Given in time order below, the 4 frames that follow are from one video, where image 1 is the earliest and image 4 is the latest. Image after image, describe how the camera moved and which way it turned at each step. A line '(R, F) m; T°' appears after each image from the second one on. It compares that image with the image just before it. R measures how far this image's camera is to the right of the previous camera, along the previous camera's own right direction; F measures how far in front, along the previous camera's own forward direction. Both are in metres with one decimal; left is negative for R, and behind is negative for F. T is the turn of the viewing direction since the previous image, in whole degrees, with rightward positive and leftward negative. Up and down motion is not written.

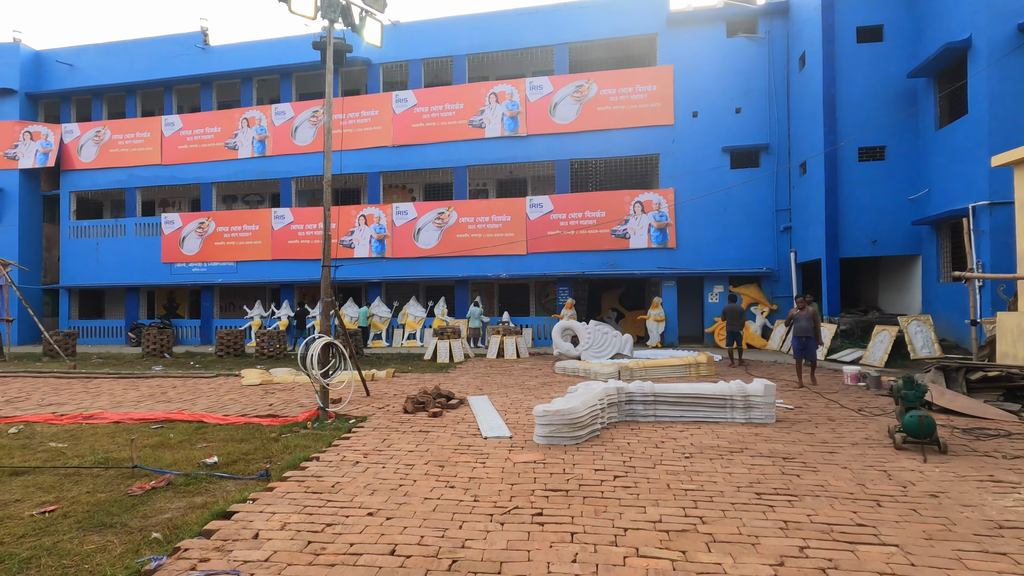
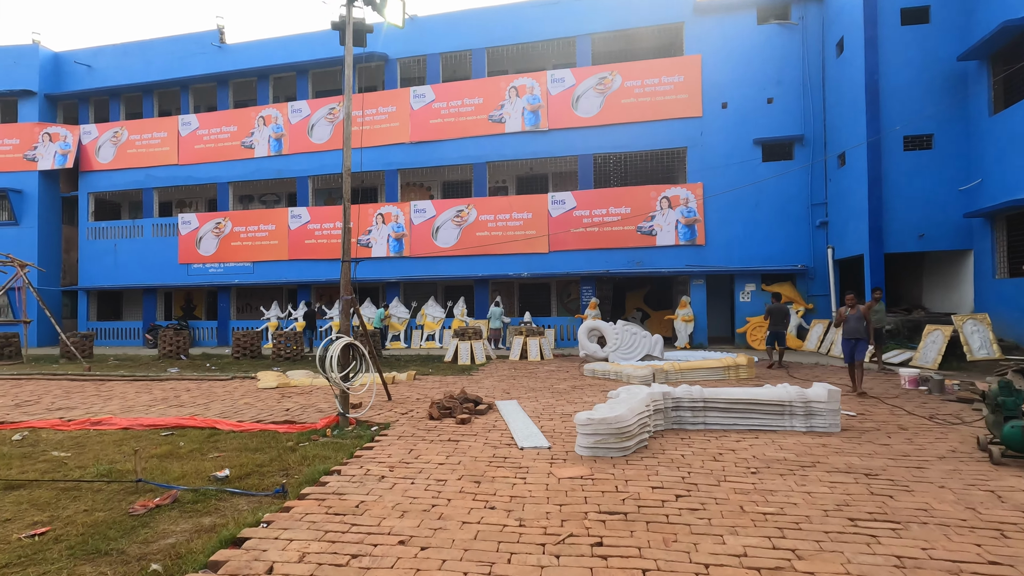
(-0.2, +0.5) m; -2°
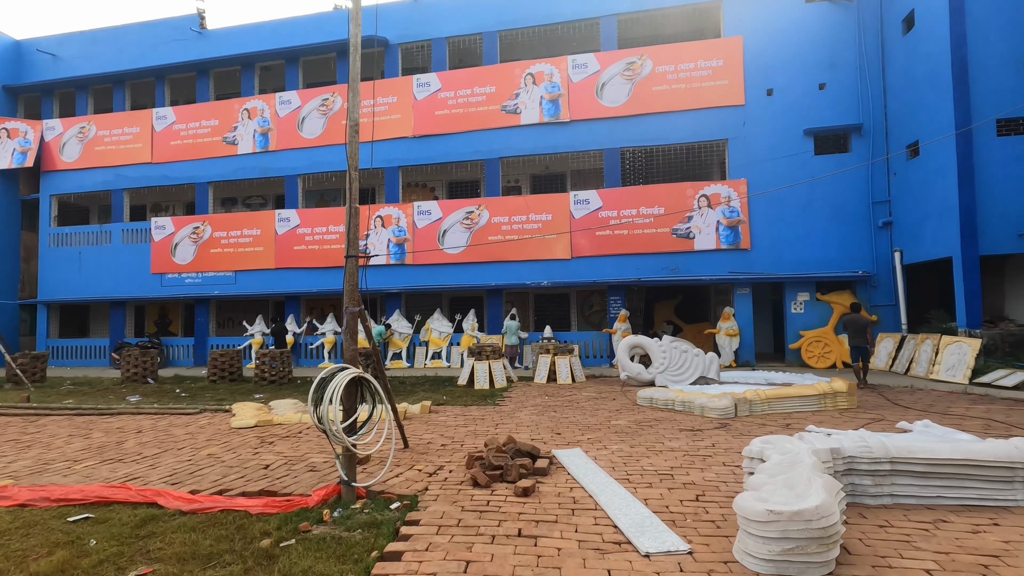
(-0.7, +1.8) m; +1°
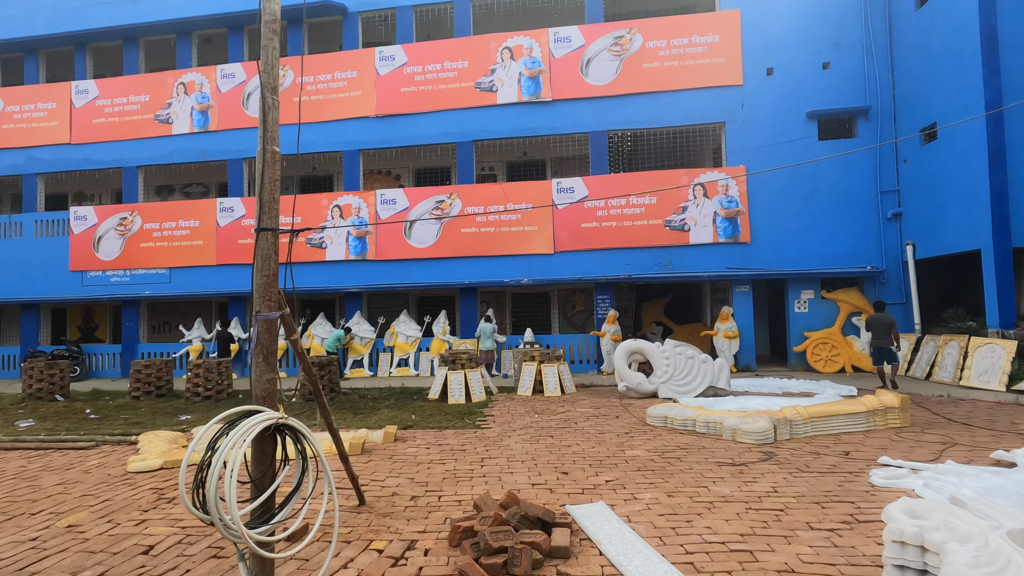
(-0.2, +1.5) m; +4°
